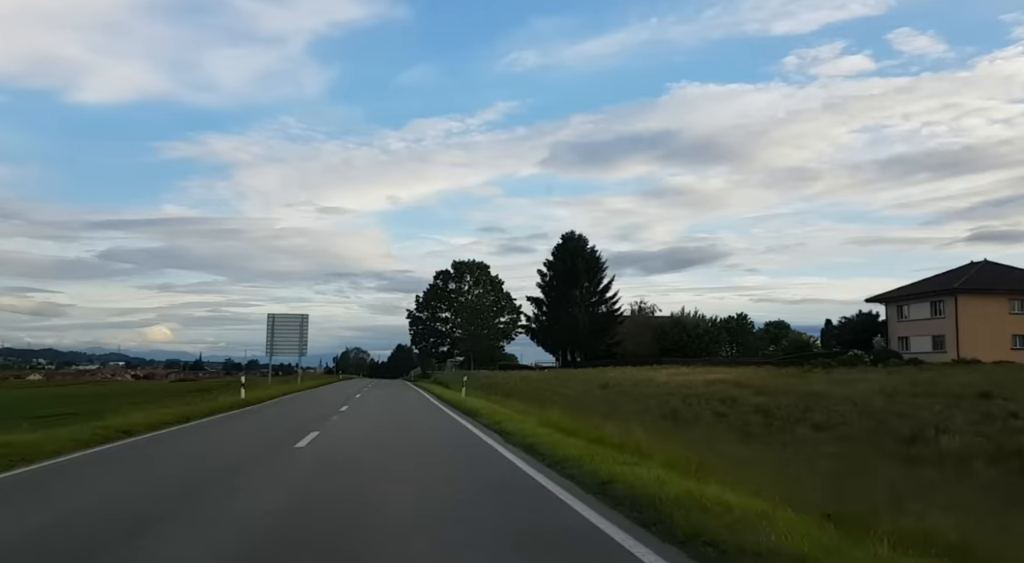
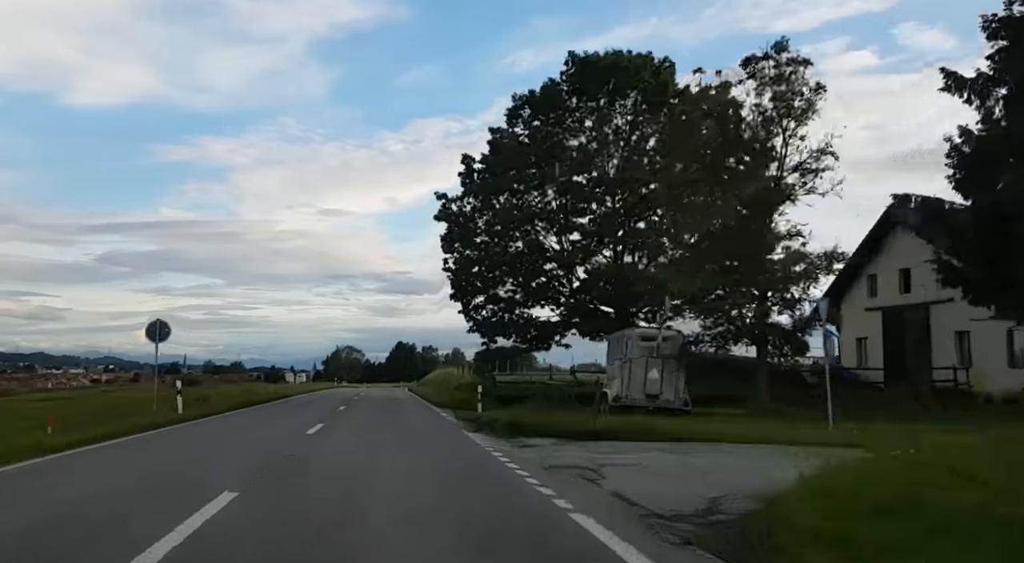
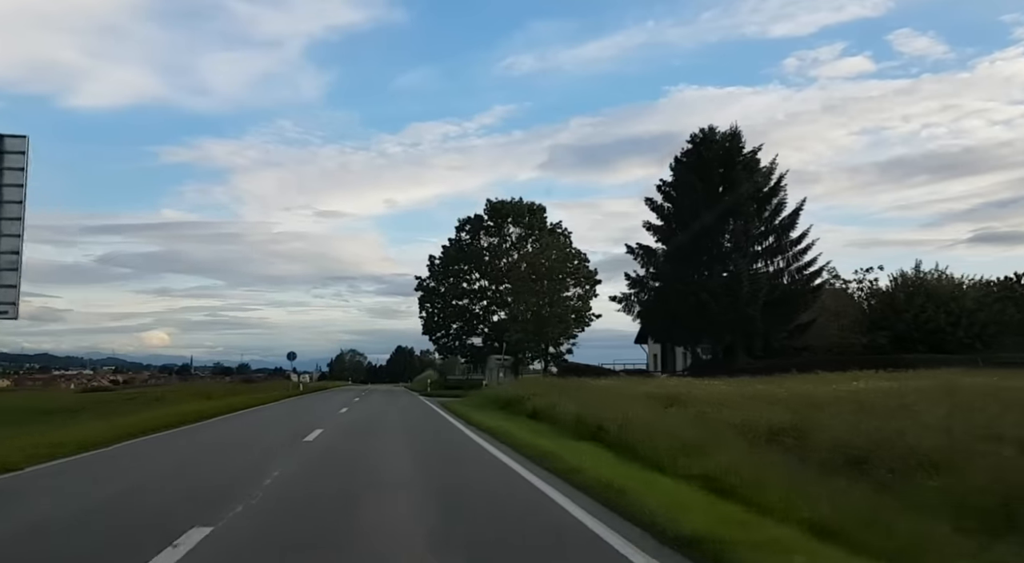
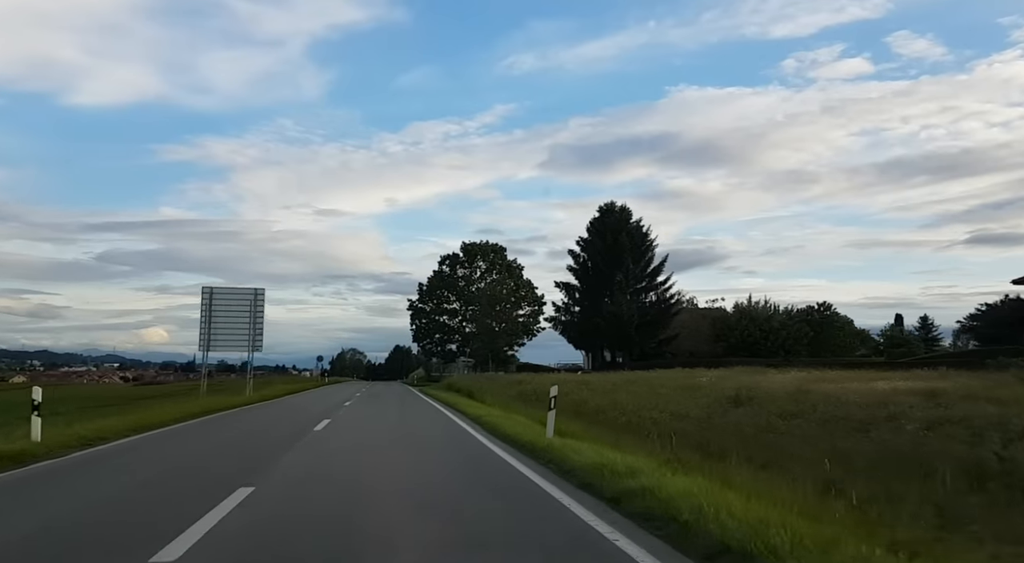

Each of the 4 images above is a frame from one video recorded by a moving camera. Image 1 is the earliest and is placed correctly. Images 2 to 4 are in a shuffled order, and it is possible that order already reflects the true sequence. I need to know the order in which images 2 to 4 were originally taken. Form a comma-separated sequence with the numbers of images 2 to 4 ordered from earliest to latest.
4, 3, 2
